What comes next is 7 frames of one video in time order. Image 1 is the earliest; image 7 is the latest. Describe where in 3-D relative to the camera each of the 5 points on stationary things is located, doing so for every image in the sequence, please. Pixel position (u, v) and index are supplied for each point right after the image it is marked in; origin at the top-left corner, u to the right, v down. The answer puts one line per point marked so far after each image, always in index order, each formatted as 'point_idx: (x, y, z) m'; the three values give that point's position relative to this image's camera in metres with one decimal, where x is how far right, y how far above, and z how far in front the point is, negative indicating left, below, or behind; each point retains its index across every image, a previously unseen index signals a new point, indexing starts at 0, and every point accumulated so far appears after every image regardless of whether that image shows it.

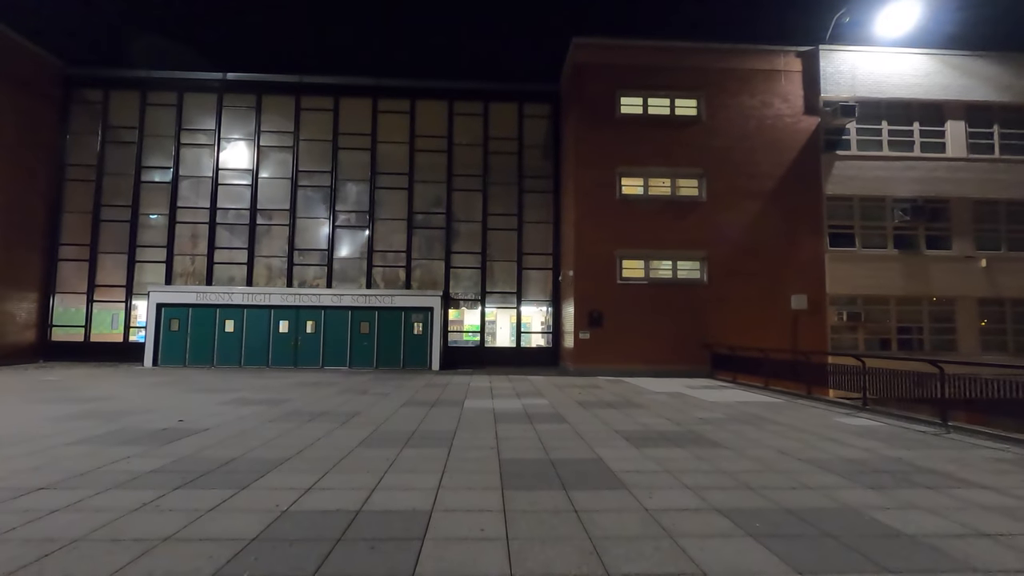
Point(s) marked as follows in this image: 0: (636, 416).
0: (+2.6, -2.7, +11.3) m
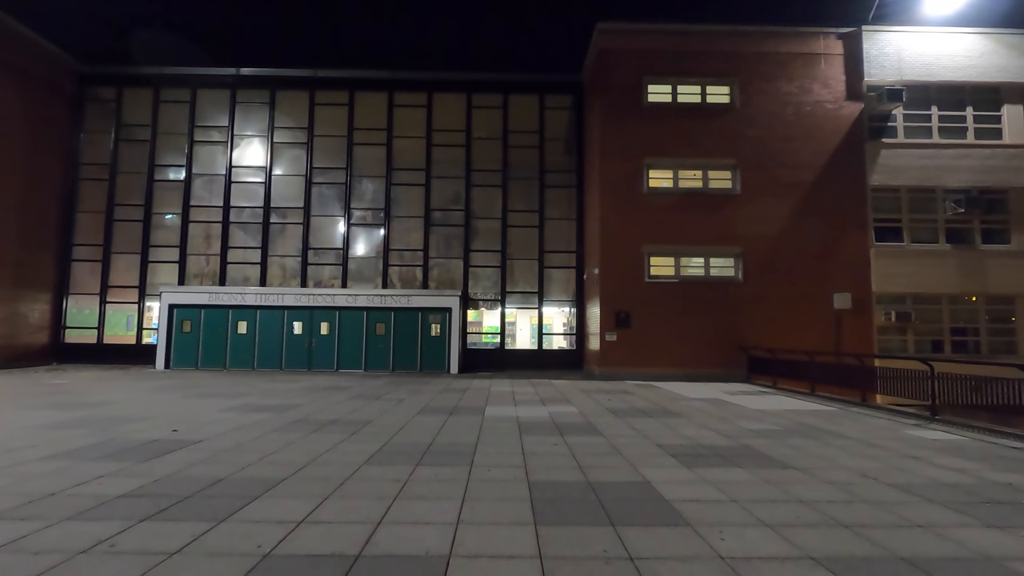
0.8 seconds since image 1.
0: (+3.1, -2.6, +10.1) m
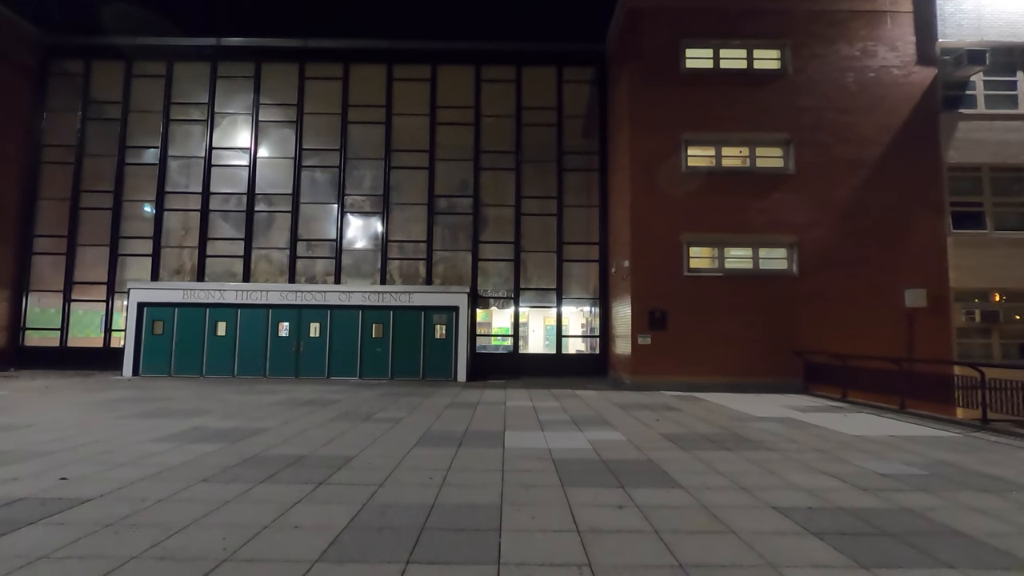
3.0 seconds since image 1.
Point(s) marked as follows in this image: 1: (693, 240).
0: (+3.6, -2.4, +7.3) m
1: (+6.0, +1.6, +17.7) m
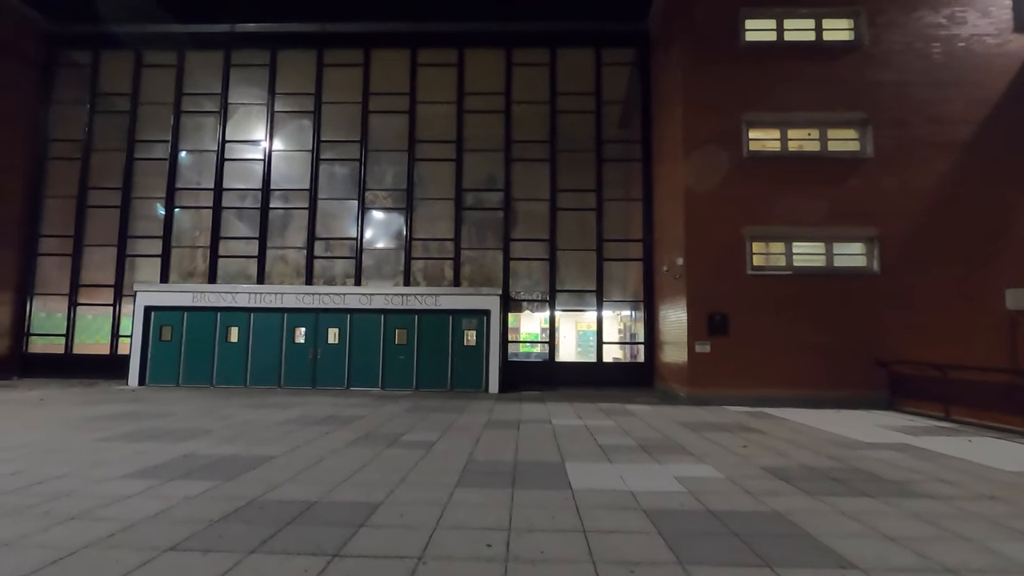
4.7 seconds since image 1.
0: (+4.4, -2.3, +5.2) m
1: (+7.1, +1.6, +15.6) m
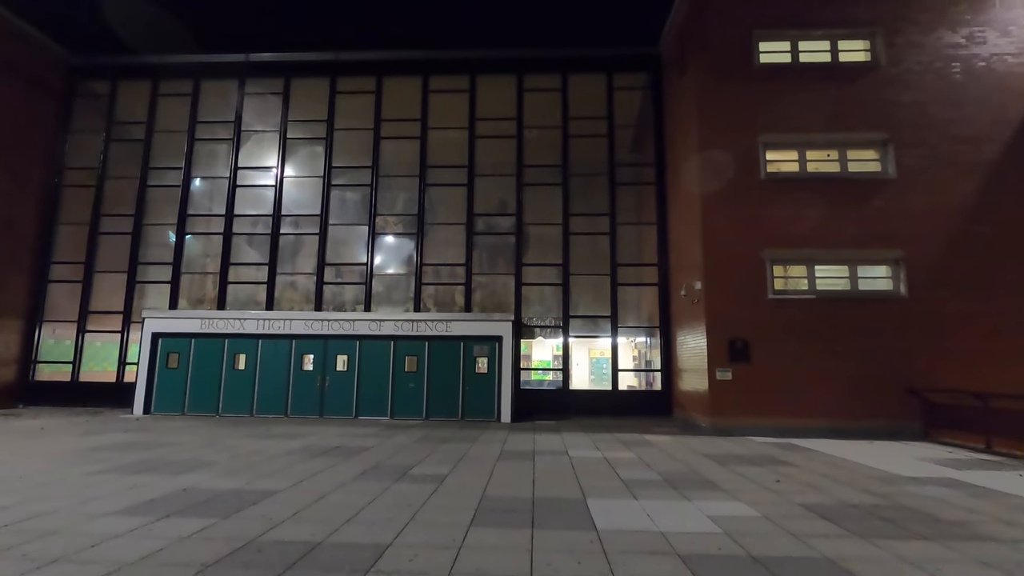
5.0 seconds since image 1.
0: (+4.6, -2.5, +4.6) m
1: (+7.5, +0.9, +15.2) m
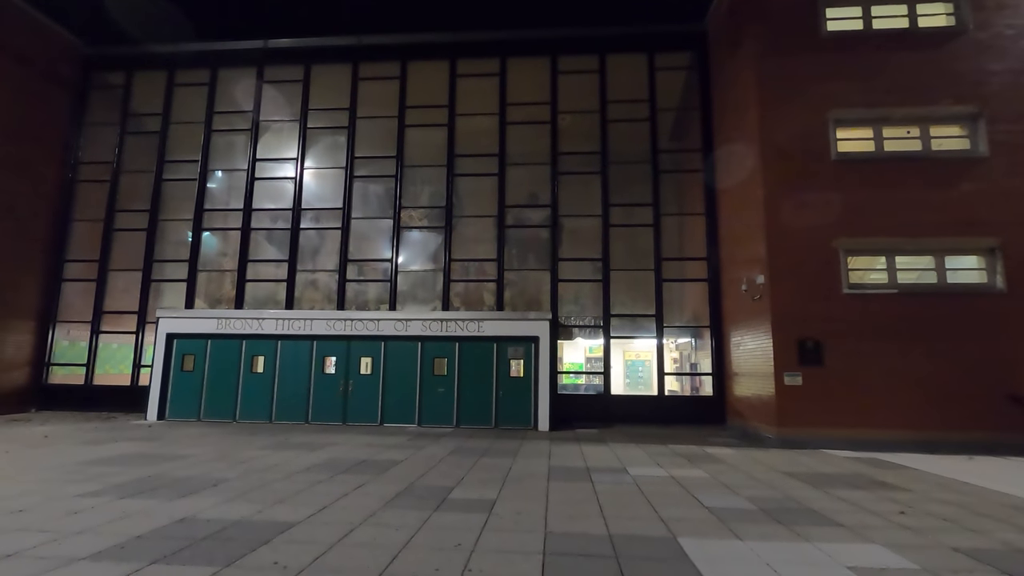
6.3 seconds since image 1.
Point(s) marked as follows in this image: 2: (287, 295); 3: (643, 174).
0: (+5.3, -2.3, +3.0) m
1: (+8.5, +1.0, +13.5) m
2: (-7.9, -0.2, +19.0) m
3: (+4.6, +4.0, +18.9) m
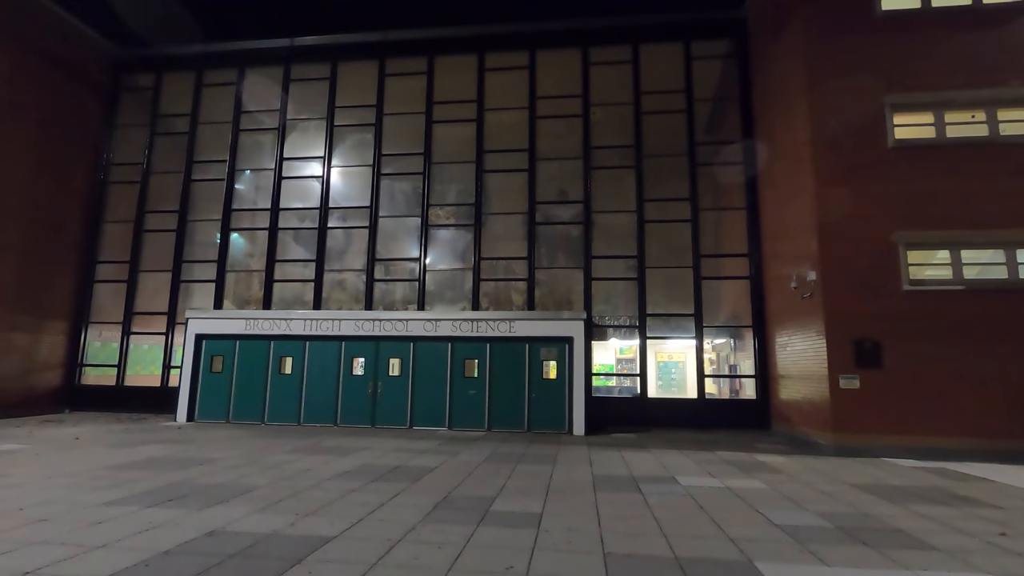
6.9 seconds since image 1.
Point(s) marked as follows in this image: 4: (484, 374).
0: (+5.7, -2.2, +2.2) m
1: (+9.3, +1.1, +12.5) m
2: (-6.9, -0.2, +18.7) m
3: (+5.6, +4.1, +18.1) m
4: (-0.8, -2.5, +15.7) m
